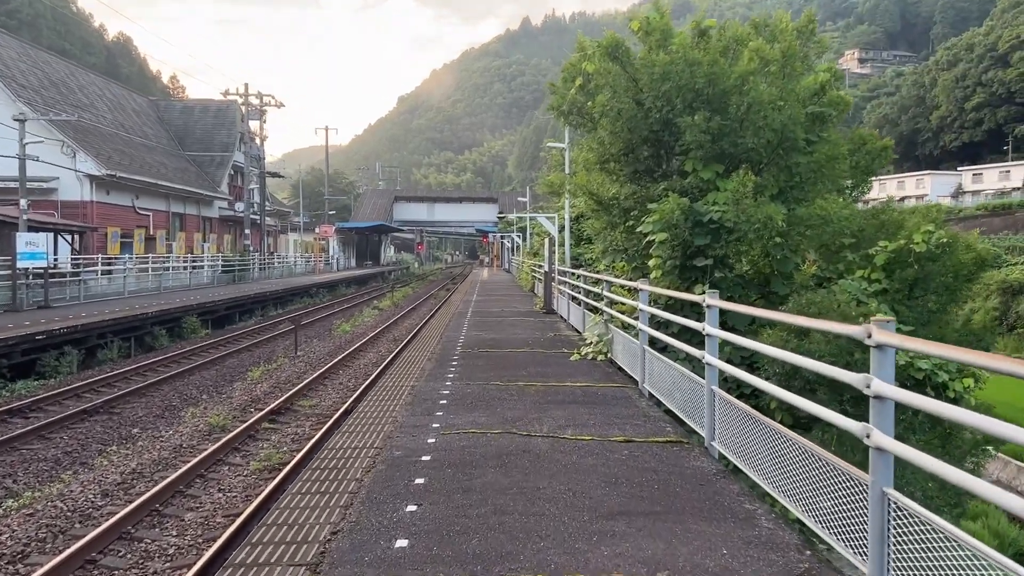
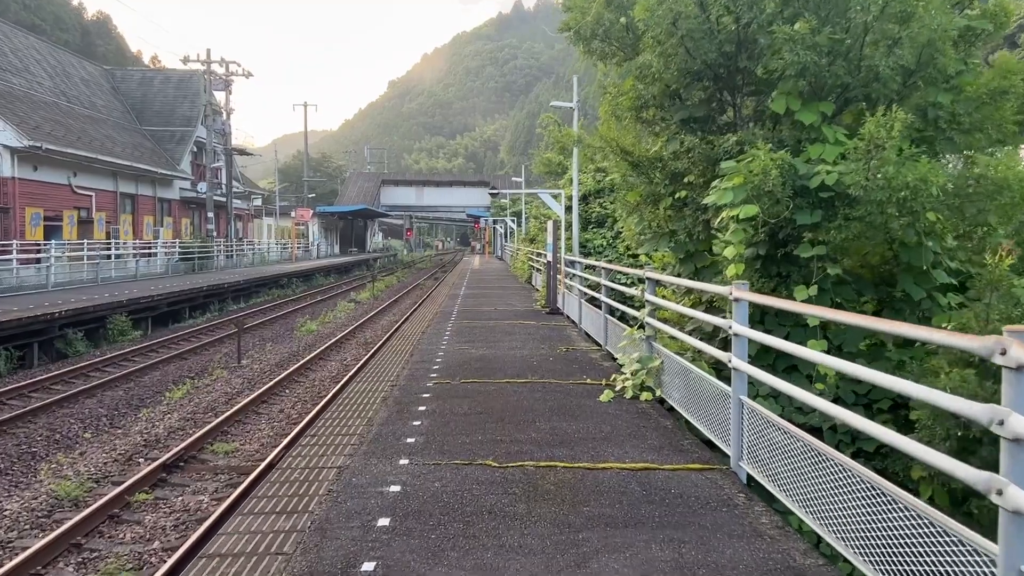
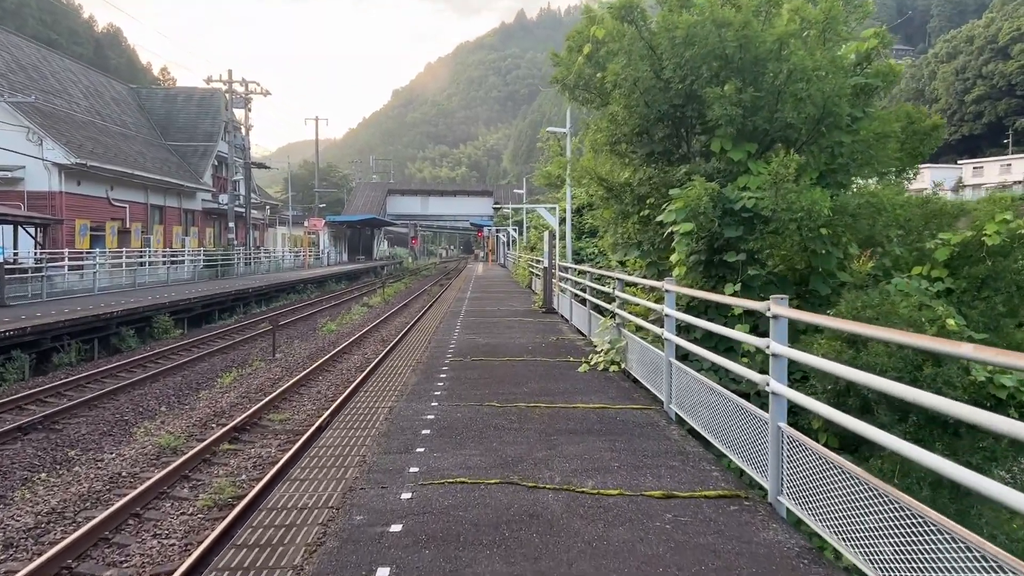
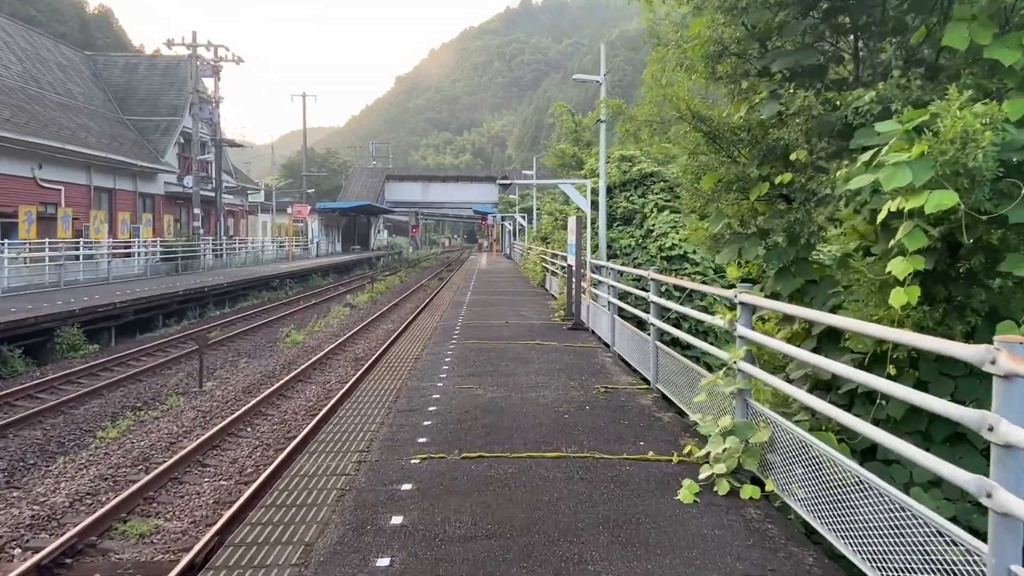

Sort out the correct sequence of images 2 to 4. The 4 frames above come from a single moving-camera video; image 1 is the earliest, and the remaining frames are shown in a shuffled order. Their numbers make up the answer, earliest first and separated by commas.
3, 2, 4
